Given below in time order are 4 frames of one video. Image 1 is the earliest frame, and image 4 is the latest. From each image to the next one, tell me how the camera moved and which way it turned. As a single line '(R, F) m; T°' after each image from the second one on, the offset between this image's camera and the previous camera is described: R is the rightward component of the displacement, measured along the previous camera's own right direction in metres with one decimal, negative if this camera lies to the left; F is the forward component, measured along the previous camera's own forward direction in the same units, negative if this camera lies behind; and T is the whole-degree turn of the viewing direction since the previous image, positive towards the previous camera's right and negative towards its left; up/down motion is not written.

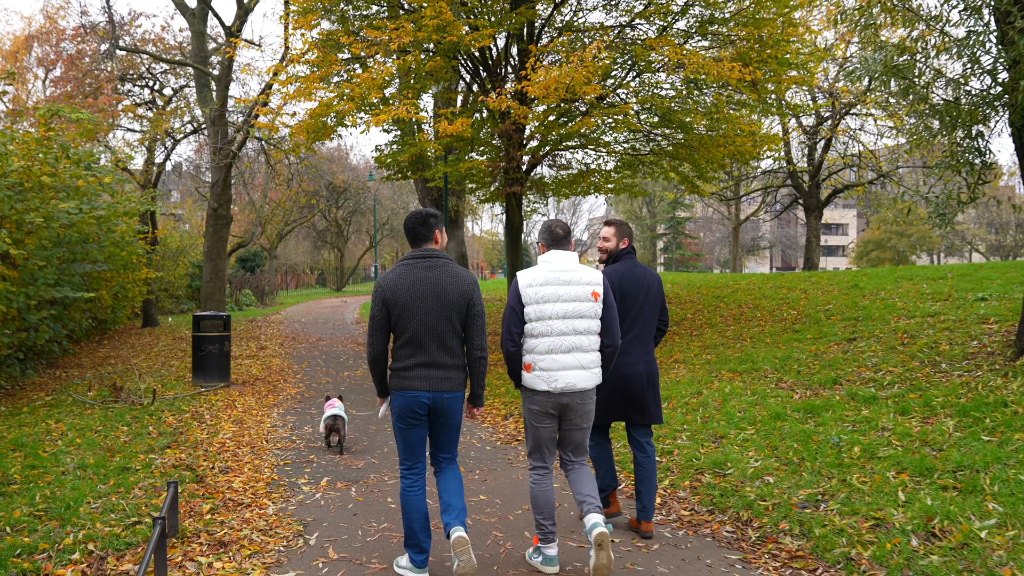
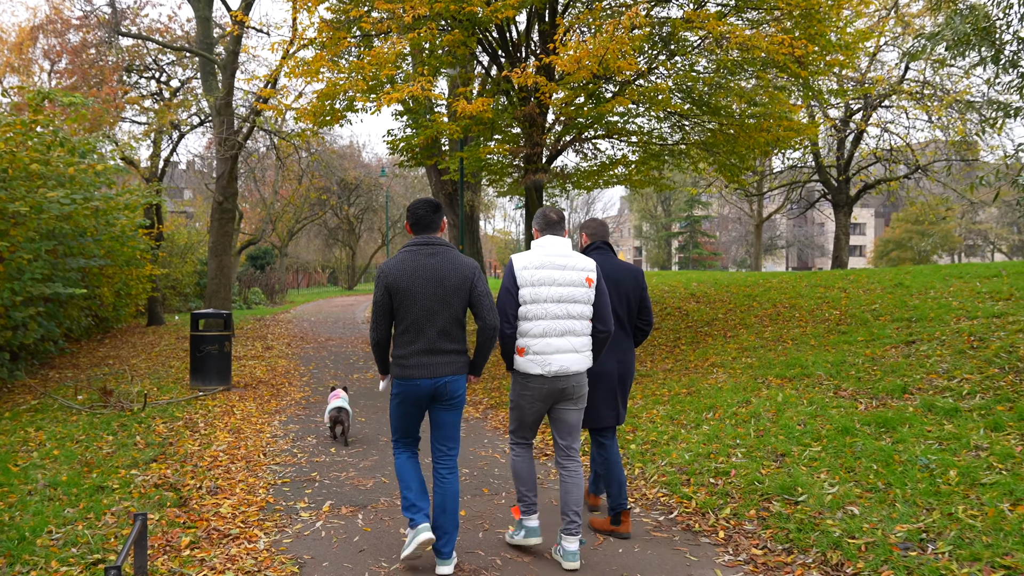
(-0.2, +0.7) m; -1°
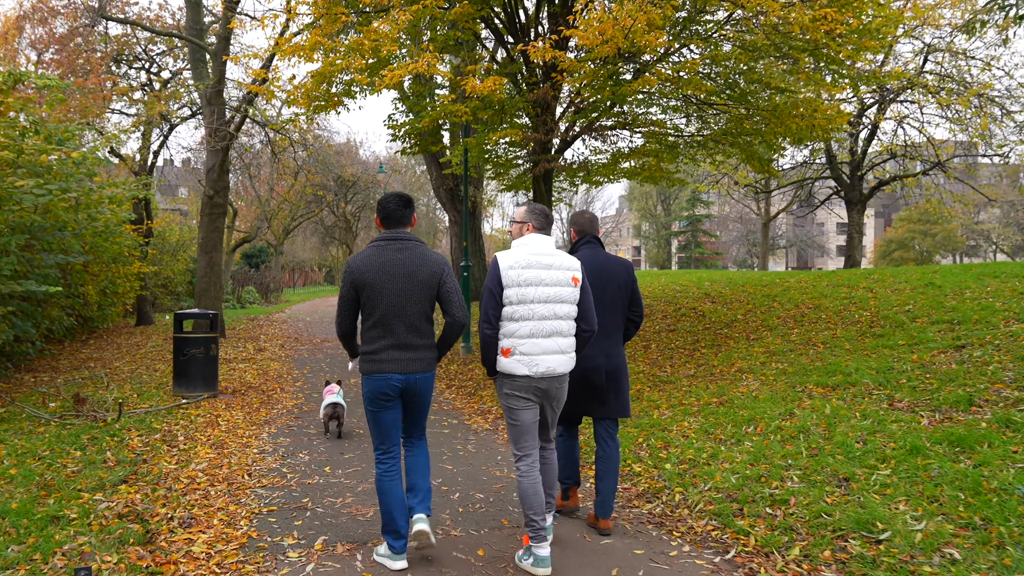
(-0.2, +0.7) m; 0°
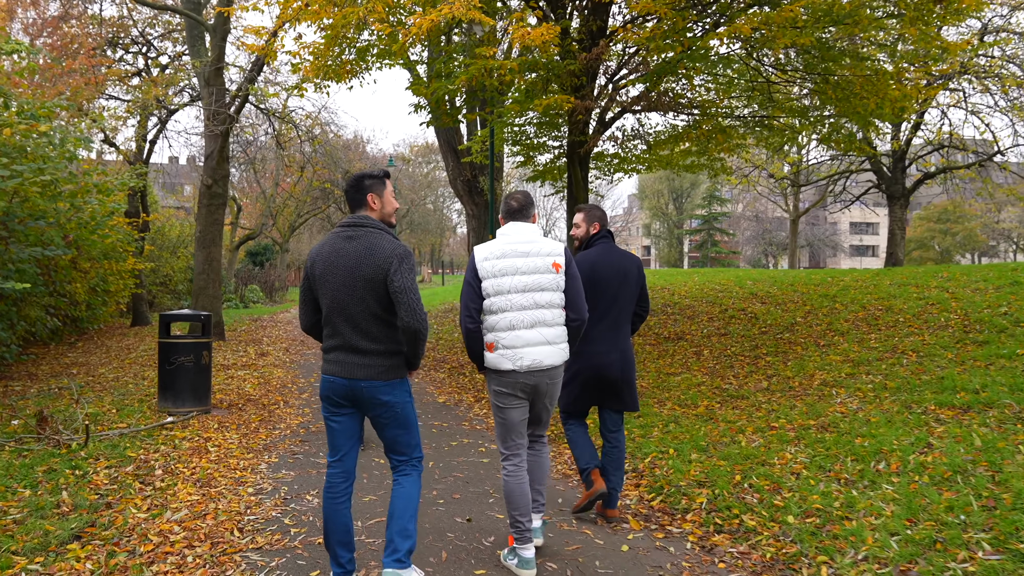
(-0.4, +1.2) m; 0°
